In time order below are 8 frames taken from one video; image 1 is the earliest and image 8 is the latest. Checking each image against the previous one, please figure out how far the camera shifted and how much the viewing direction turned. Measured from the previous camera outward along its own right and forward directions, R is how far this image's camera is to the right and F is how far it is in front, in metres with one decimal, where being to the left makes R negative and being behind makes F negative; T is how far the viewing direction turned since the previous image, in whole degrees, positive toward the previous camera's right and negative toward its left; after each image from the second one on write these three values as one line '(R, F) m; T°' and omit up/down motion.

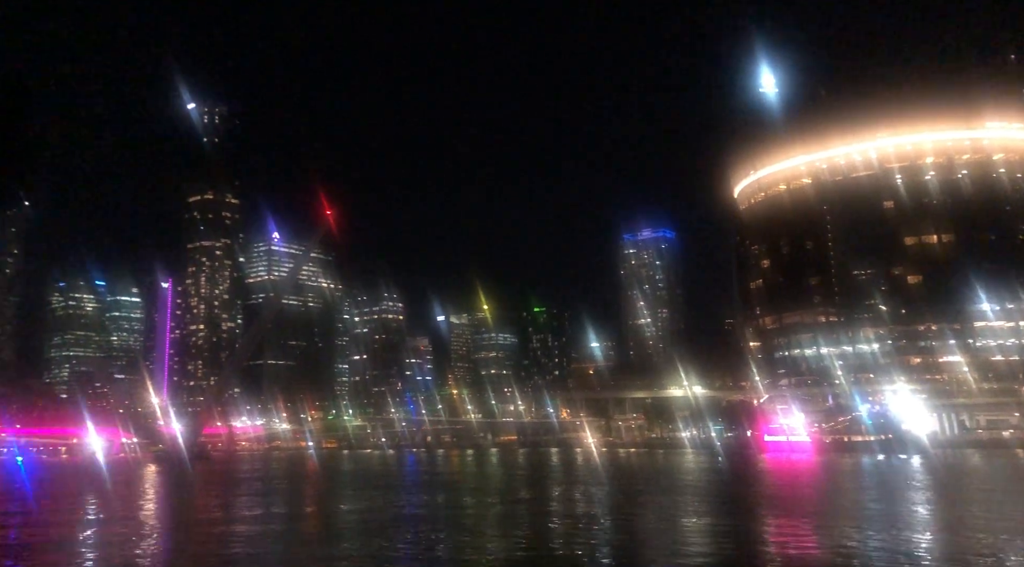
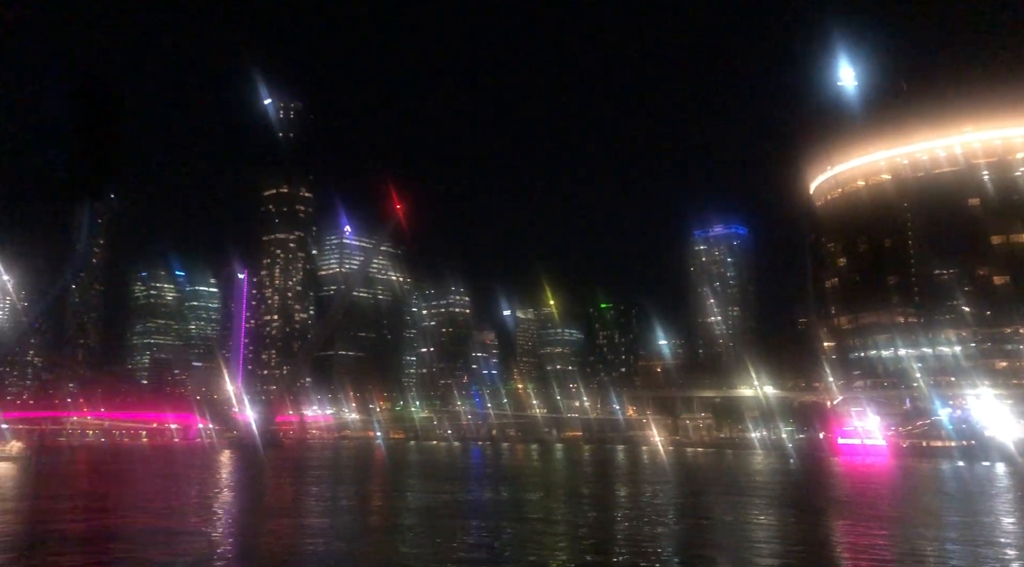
(0.0, +0.3) m; -4°
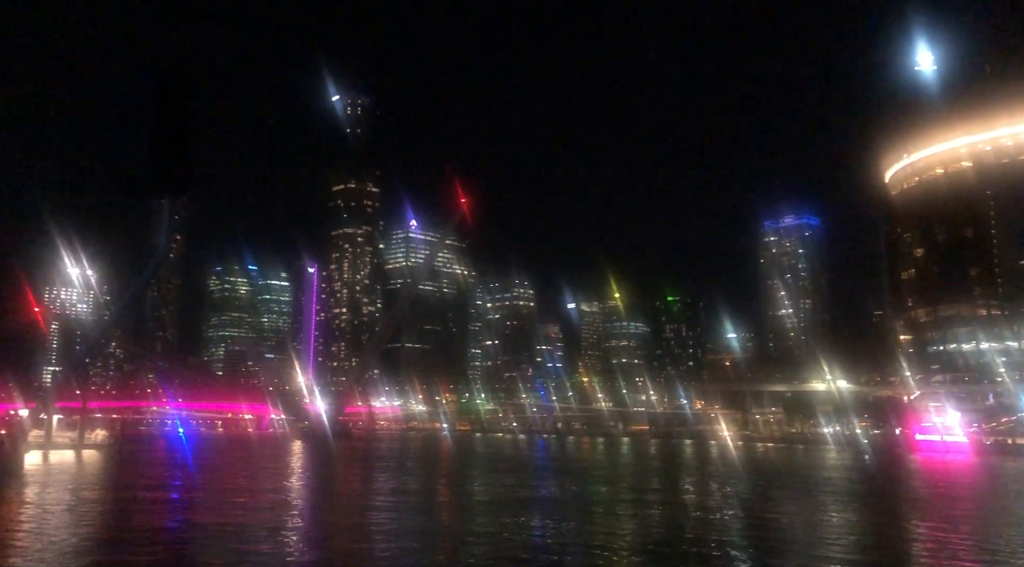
(-0.3, -0.1) m; -3°
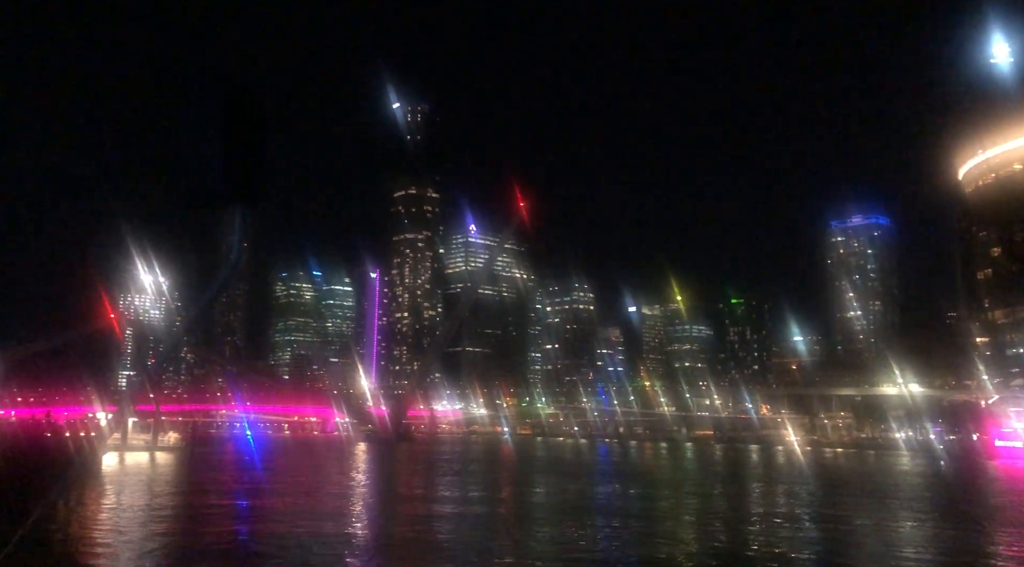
(-0.3, +0.1) m; -3°
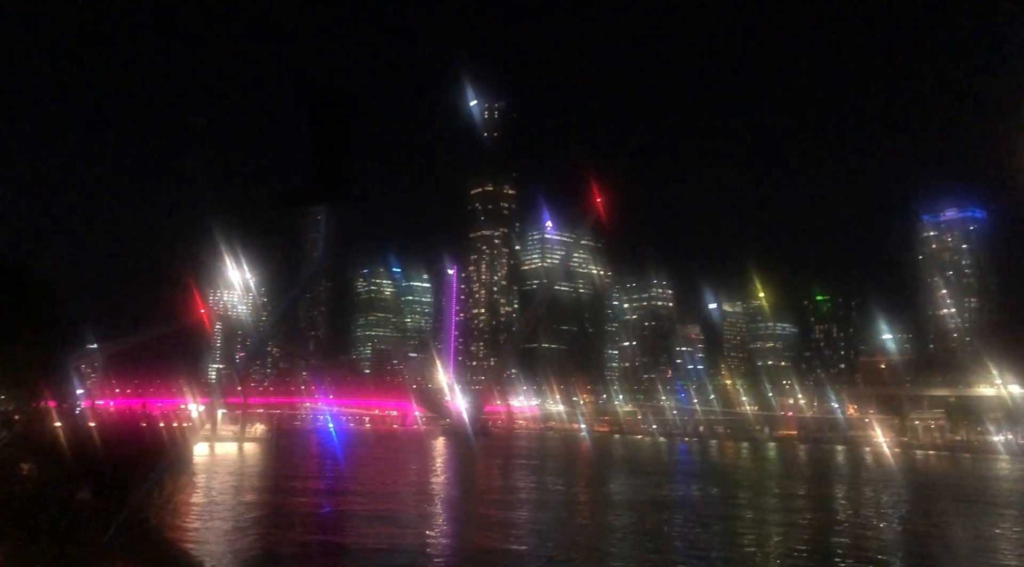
(-0.4, +0.2) m; -4°
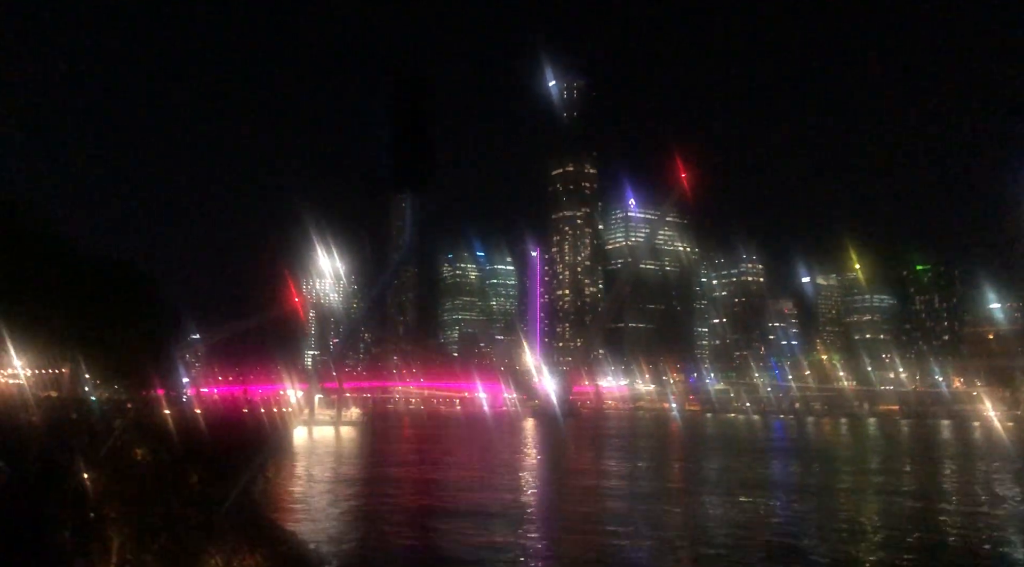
(-0.4, +0.5) m; -4°
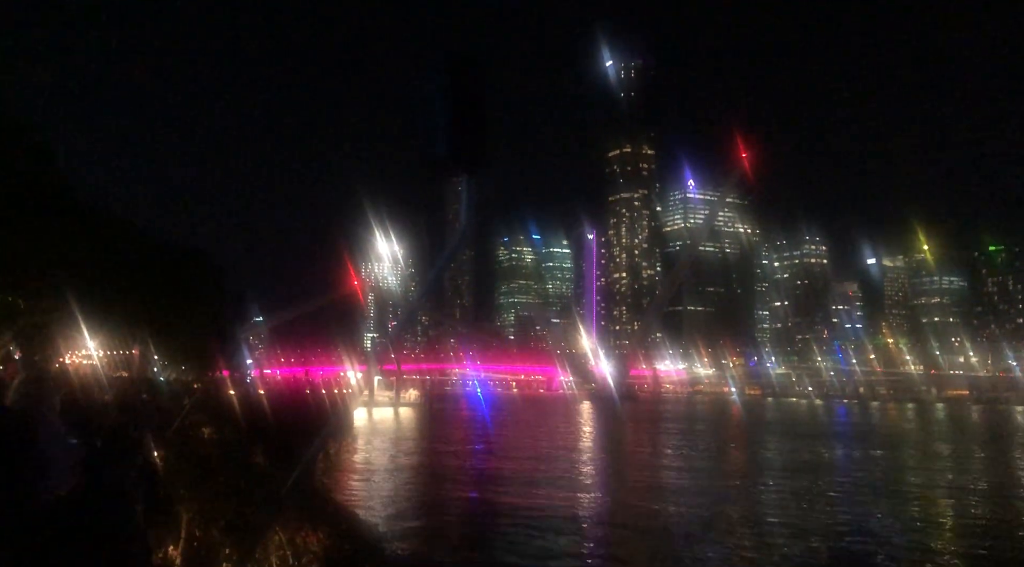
(-0.2, +0.5) m; -3°
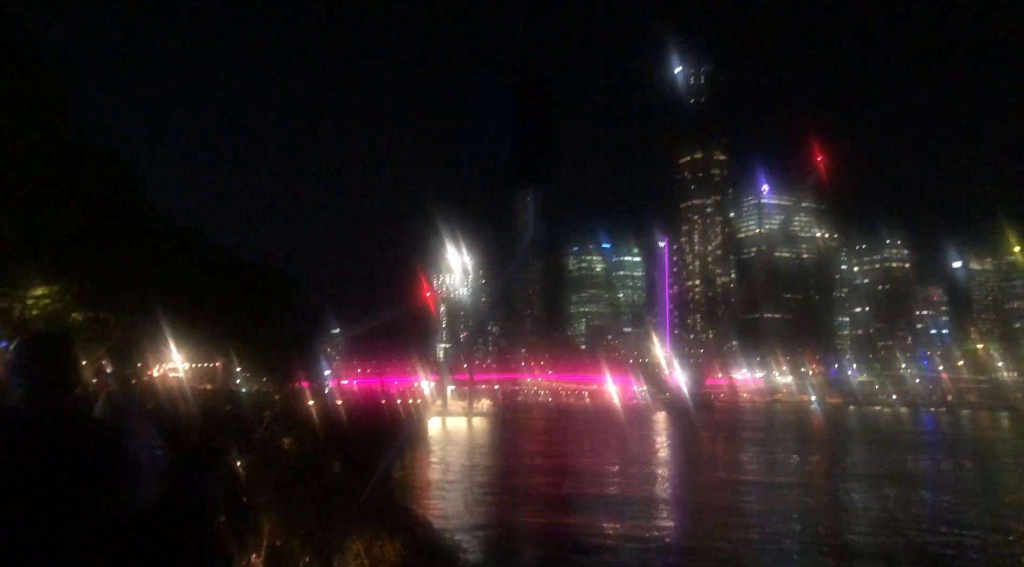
(-0.2, +0.5) m; -4°
